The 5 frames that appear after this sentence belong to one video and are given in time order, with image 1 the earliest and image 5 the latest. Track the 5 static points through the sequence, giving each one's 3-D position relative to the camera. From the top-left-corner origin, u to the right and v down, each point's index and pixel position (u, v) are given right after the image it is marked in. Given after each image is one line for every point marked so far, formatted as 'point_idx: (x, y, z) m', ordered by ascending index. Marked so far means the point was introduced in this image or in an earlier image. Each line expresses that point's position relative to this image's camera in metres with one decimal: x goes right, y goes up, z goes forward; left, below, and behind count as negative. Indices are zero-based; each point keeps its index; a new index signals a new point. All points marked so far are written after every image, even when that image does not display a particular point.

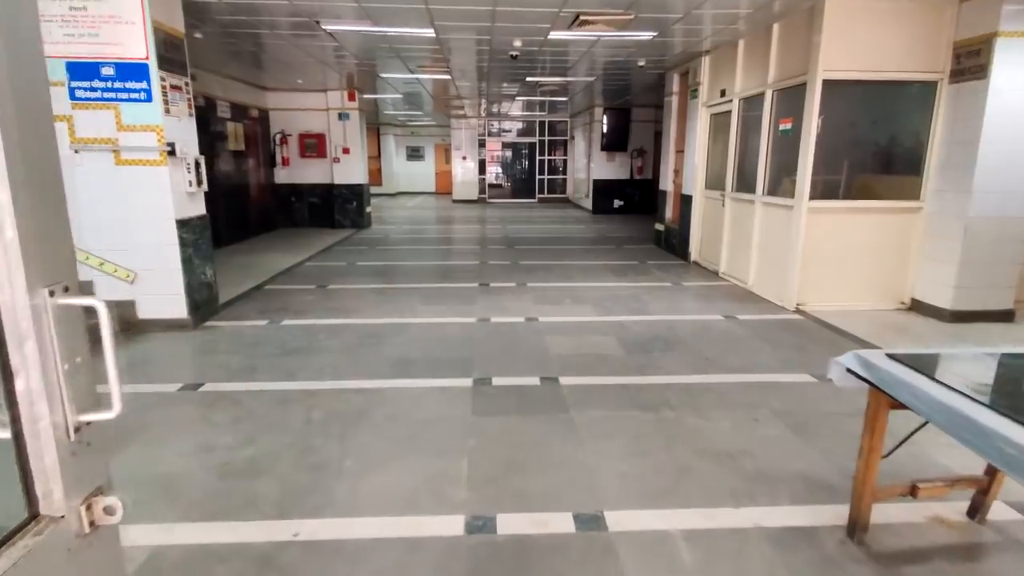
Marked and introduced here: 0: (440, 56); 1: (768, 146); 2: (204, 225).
0: (-1.1, +3.6, +8.7) m
1: (+2.7, +1.5, +5.9) m
2: (-2.7, +0.6, +4.9) m
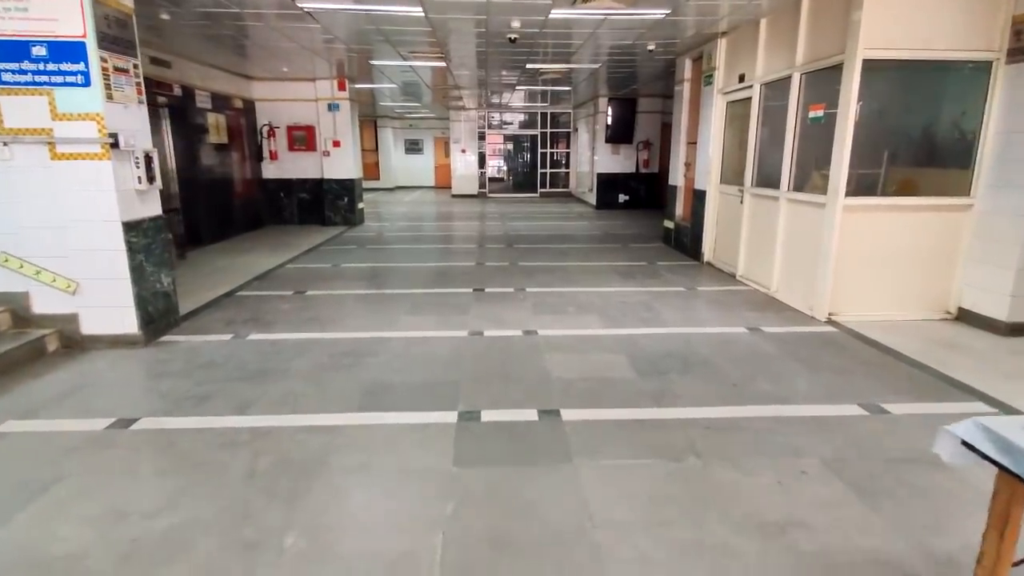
0: (-1.1, +3.5, +8.1) m
1: (+2.6, +1.4, +5.3) m
2: (-2.7, +0.5, +4.4) m
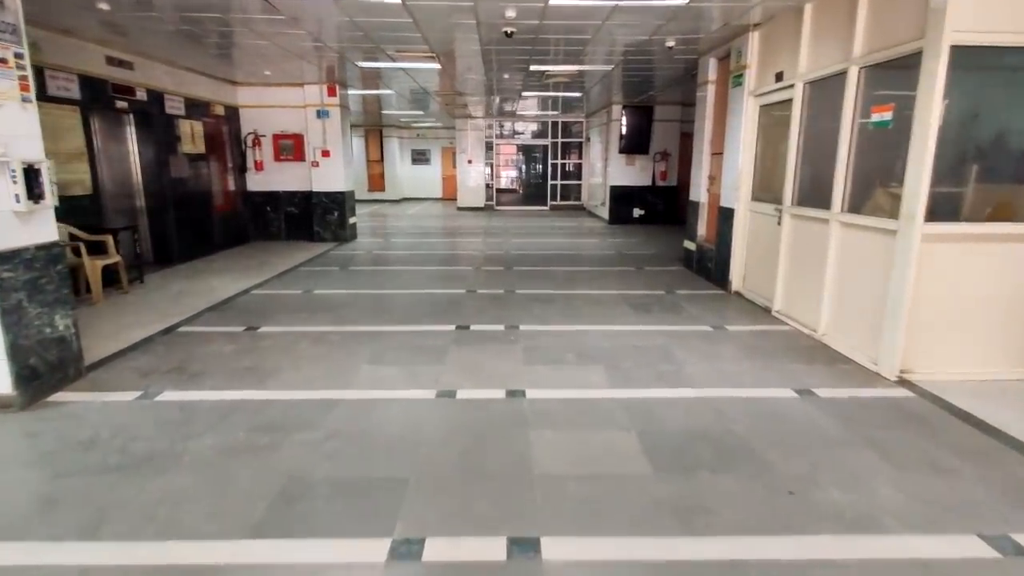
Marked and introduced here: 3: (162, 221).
0: (-1.1, +3.2, +7.3) m
1: (+2.5, +1.1, +4.2) m
2: (-2.8, +0.2, +3.5) m
3: (-5.0, +0.9, +8.0) m
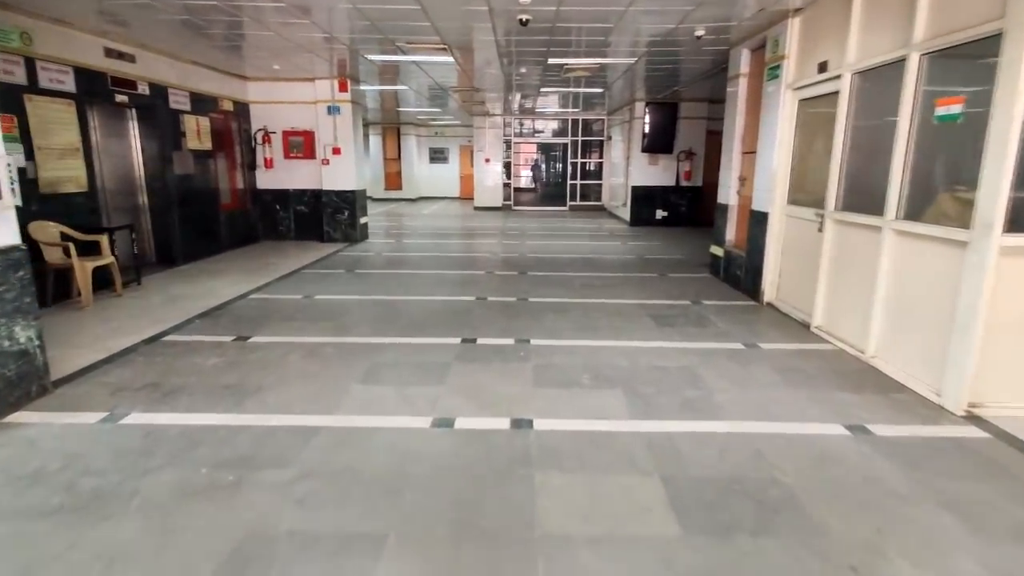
0: (-0.9, +3.1, +6.9) m
1: (+2.6, +0.9, +3.7) m
2: (-2.8, +0.2, +3.2) m
3: (-4.8, +0.9, +7.8) m
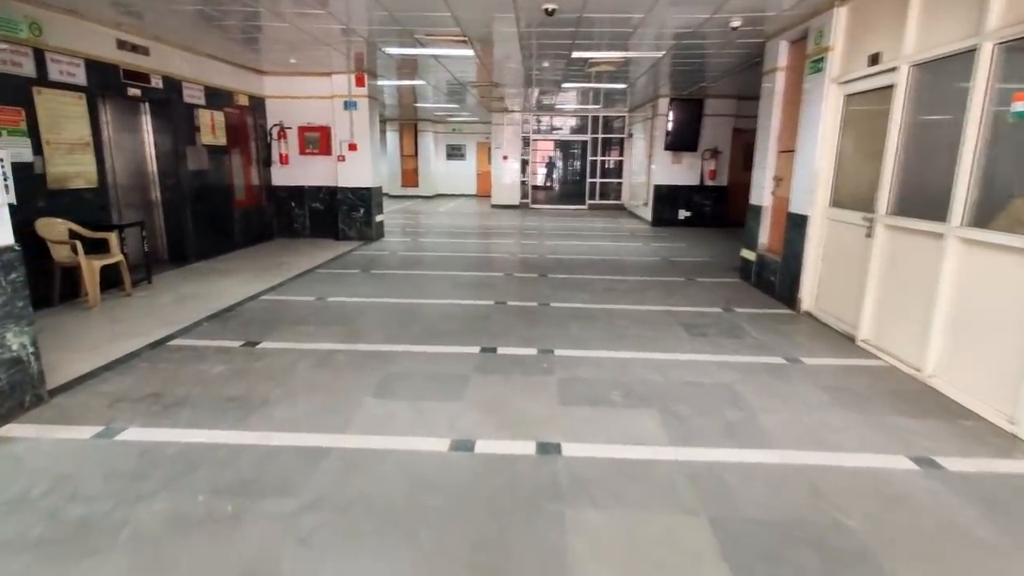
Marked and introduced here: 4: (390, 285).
0: (-0.7, +3.1, +6.6) m
1: (+2.8, +0.9, +3.4) m
2: (-2.7, +0.1, +3.0) m
3: (-4.5, +1.0, +7.6) m
4: (-1.4, 0.0, +6.6) m
